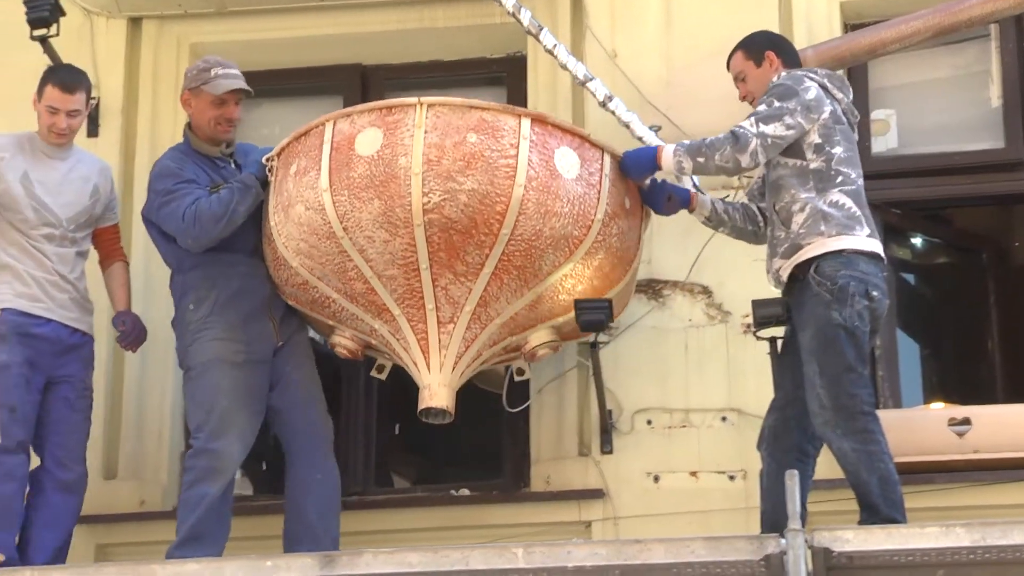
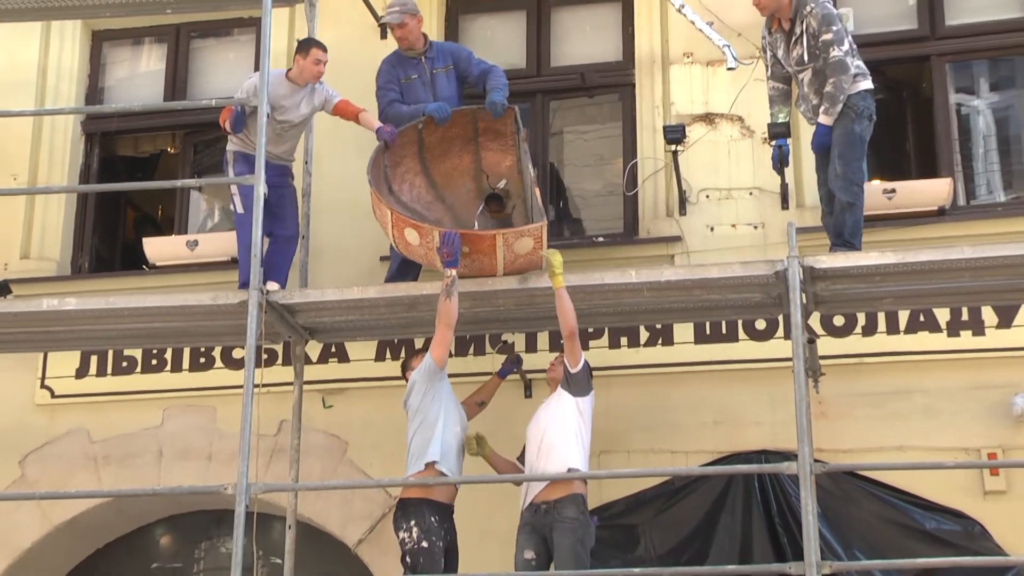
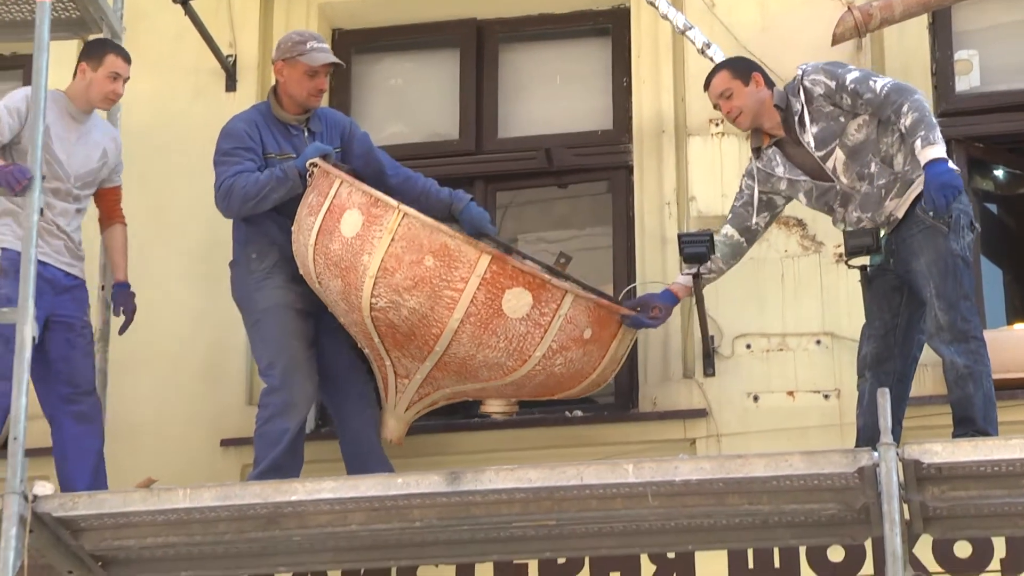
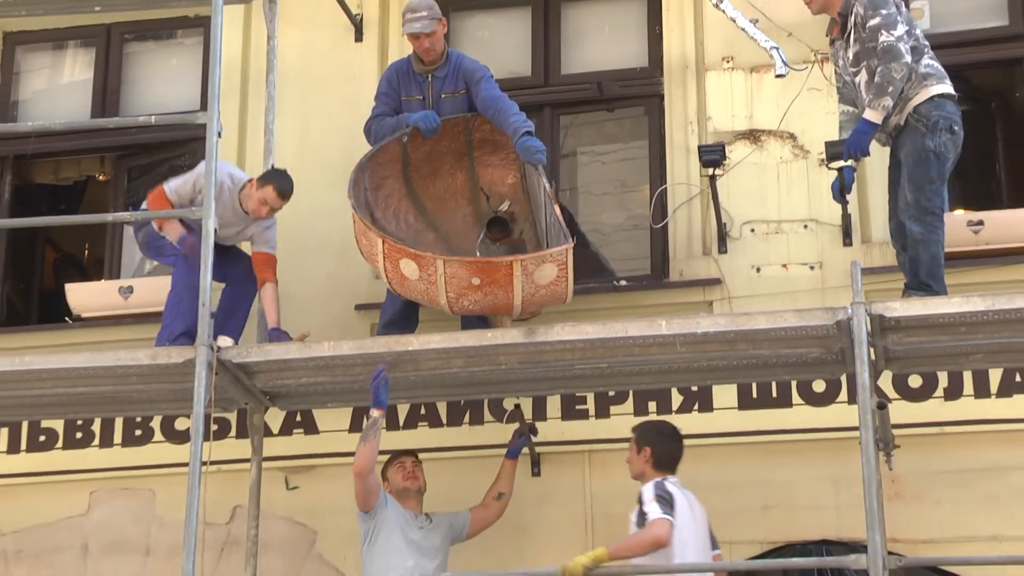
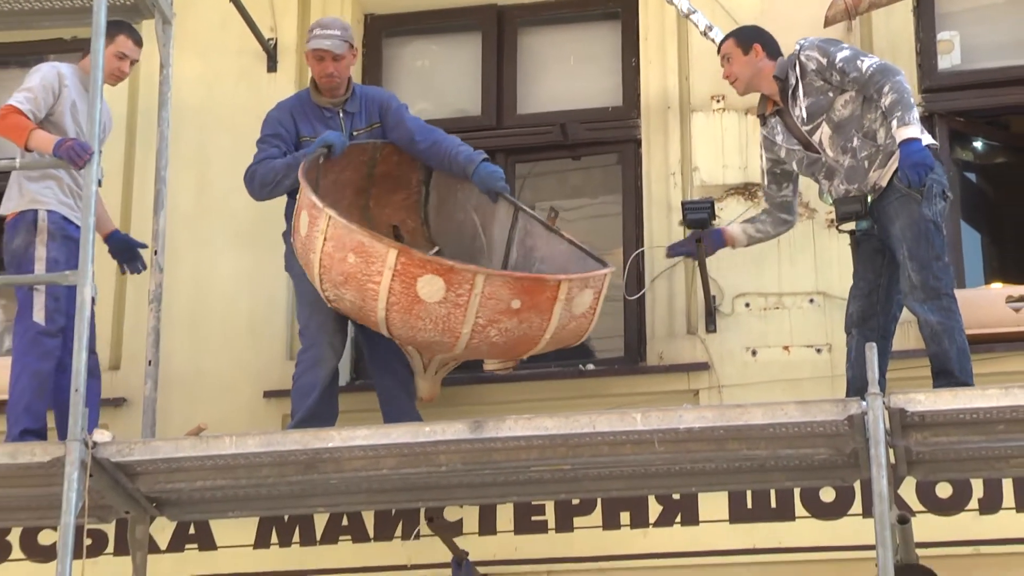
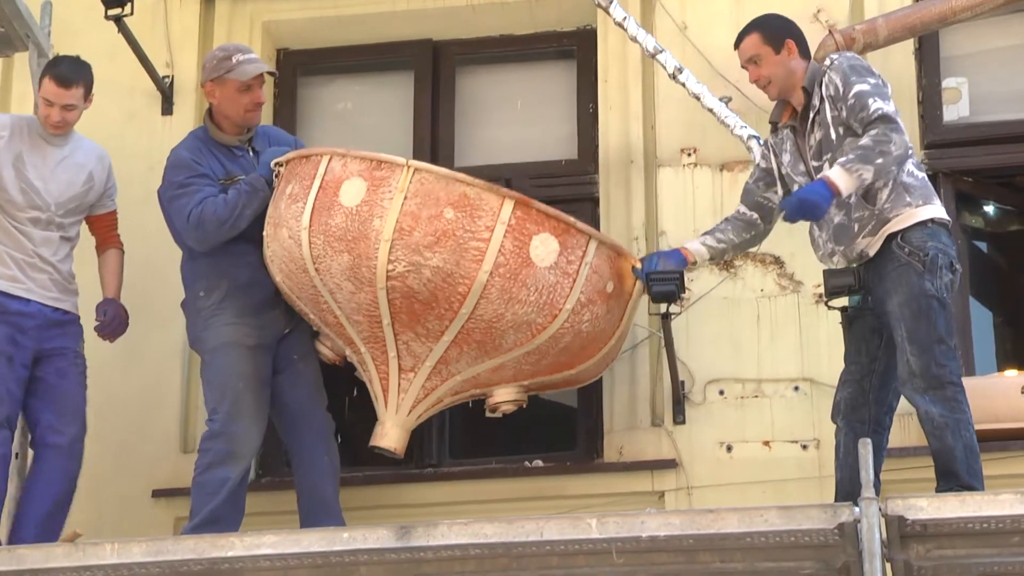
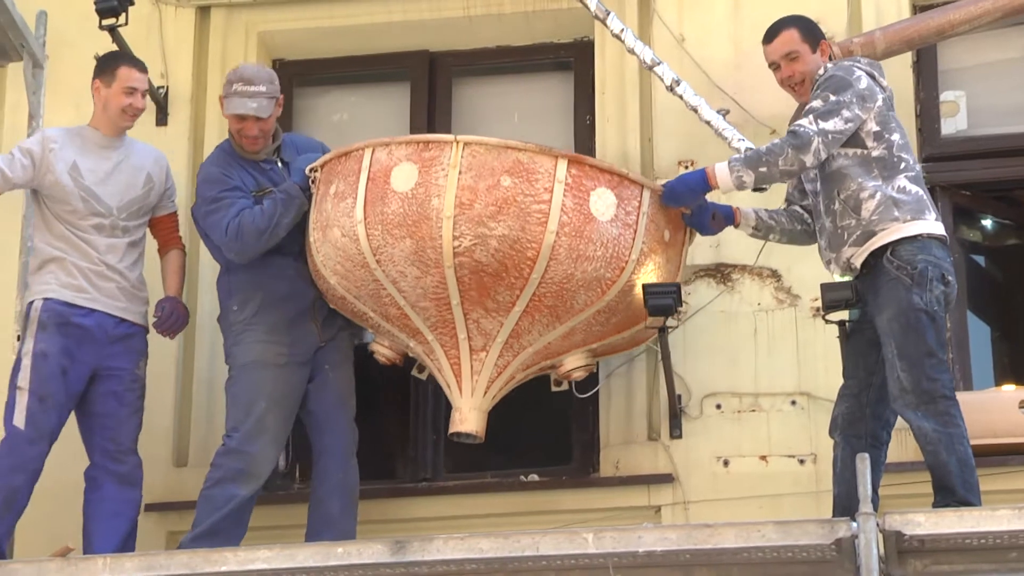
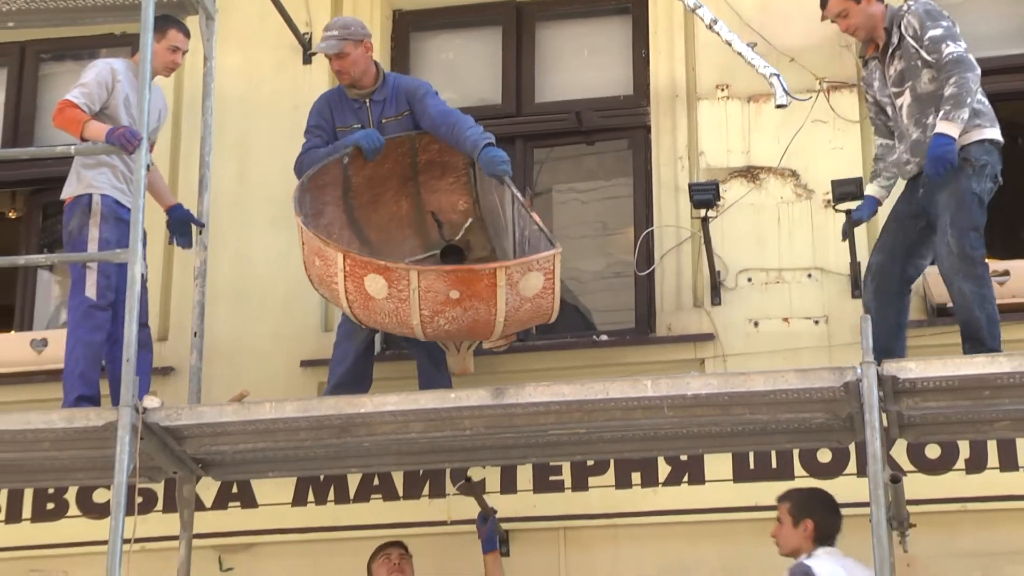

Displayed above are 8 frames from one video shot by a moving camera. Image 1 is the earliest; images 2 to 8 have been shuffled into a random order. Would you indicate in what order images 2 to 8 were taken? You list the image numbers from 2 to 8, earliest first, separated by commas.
7, 6, 3, 5, 8, 4, 2
